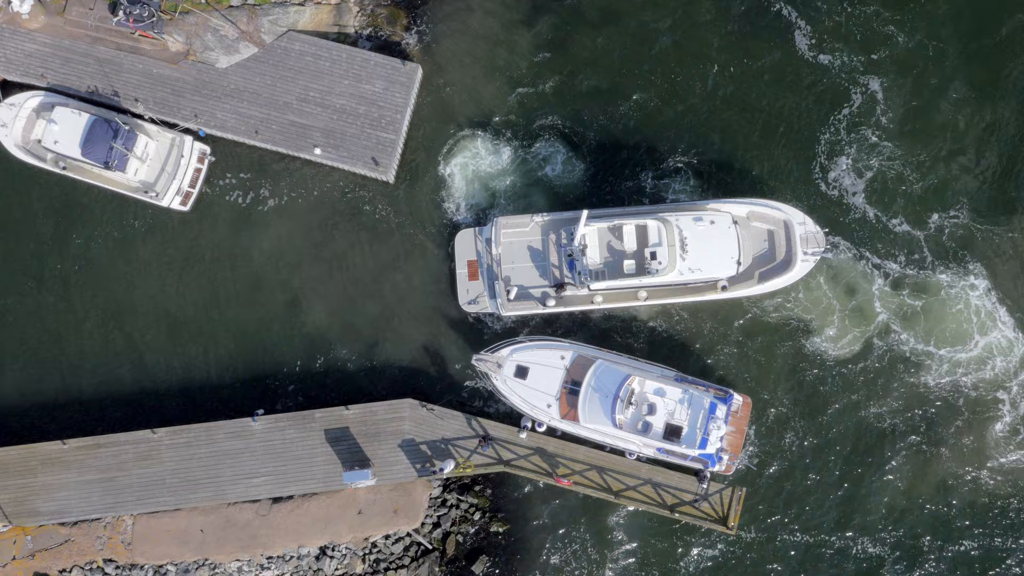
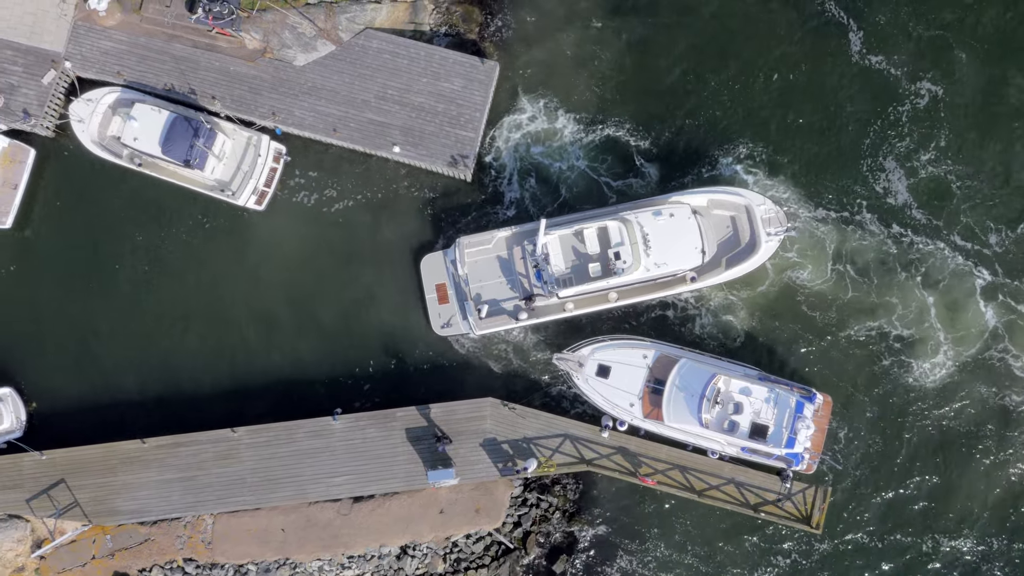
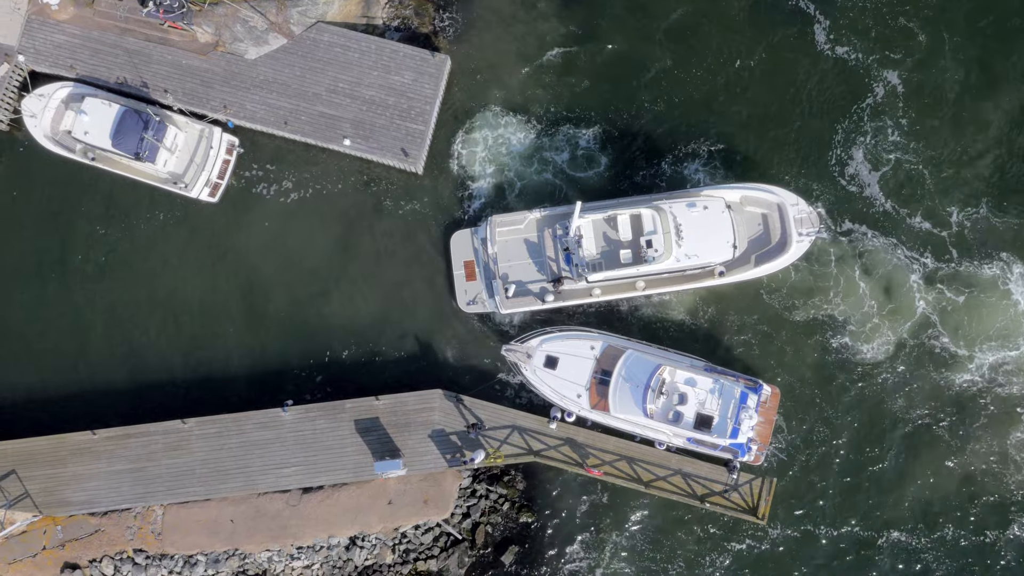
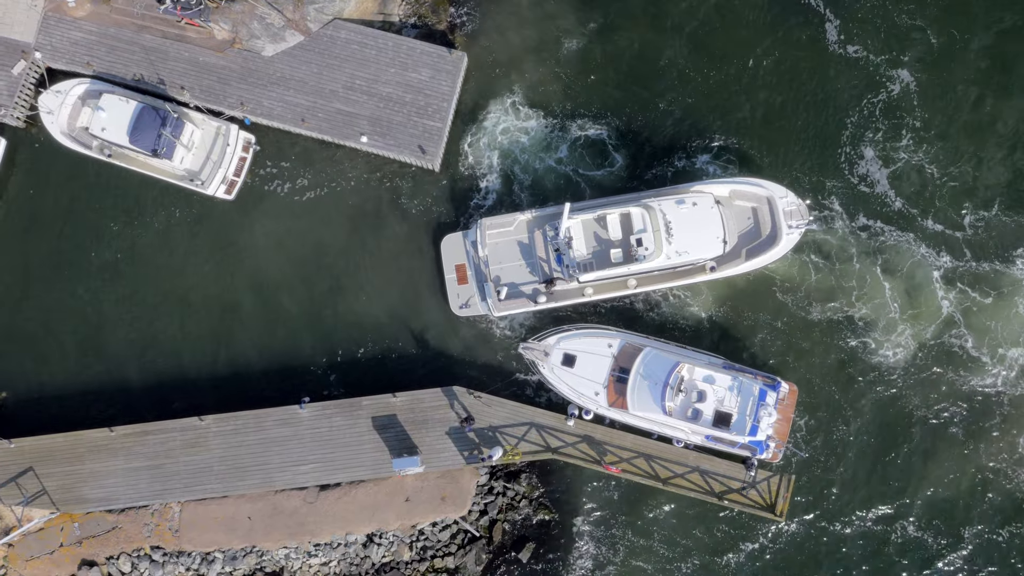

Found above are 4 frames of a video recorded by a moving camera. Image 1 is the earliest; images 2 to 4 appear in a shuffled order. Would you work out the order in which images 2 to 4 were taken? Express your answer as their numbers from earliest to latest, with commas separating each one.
3, 4, 2
